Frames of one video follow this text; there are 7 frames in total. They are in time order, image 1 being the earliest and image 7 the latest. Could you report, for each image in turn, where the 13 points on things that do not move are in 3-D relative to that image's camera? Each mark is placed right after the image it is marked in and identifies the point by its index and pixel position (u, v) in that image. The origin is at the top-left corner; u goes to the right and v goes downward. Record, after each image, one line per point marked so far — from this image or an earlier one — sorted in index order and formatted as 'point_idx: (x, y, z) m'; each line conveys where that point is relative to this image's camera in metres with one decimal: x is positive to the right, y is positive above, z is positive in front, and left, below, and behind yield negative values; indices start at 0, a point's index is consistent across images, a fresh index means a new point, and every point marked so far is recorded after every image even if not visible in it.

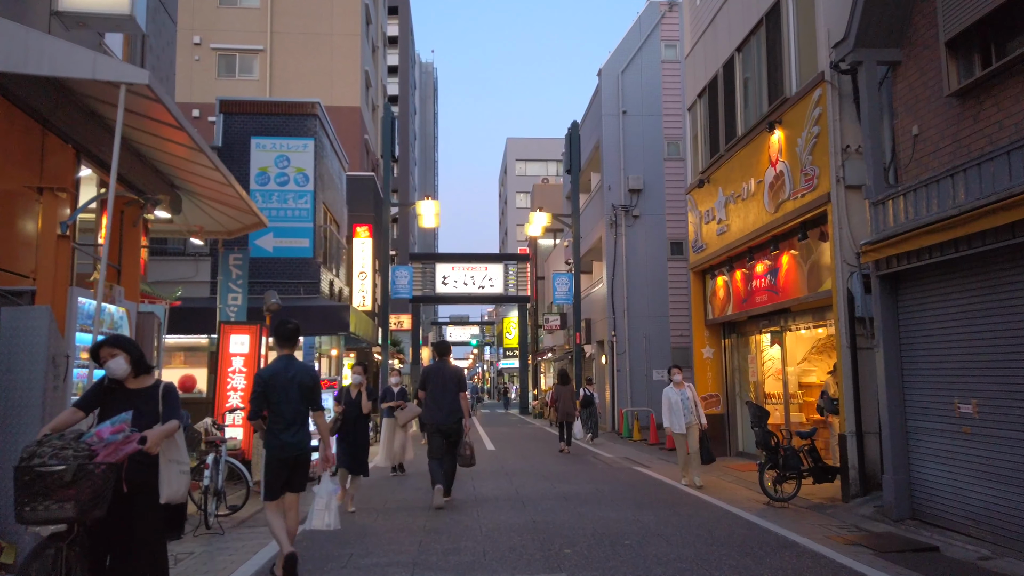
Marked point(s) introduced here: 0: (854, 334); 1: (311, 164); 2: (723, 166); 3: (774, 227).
0: (+4.6, -0.6, +9.8) m
1: (-4.9, +3.0, +18.0) m
2: (+4.1, +2.4, +14.3) m
3: (+4.2, +1.0, +11.9) m
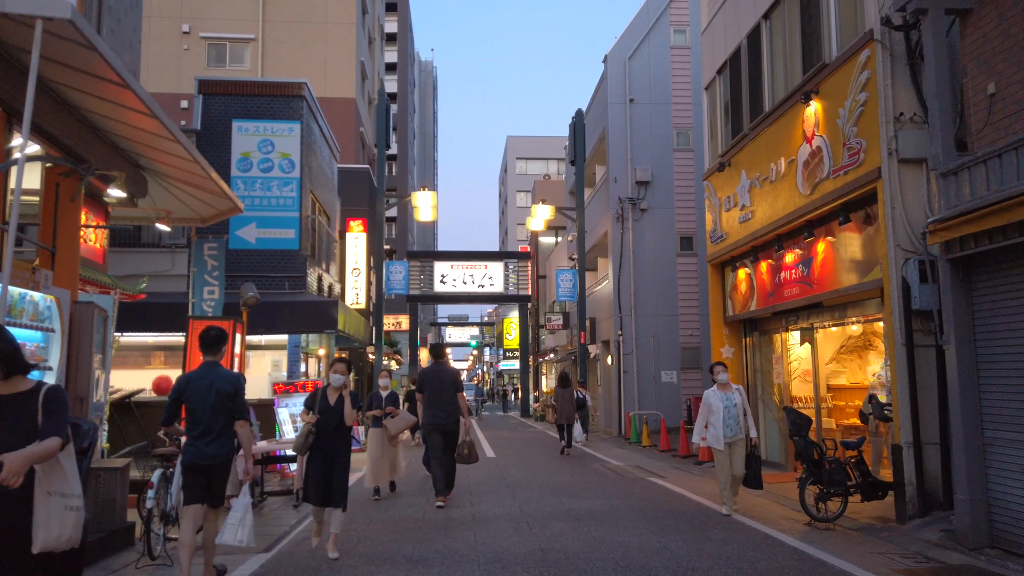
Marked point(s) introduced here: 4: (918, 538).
0: (+4.6, -0.5, +8.5) m
1: (-4.9, +3.1, +16.7) m
2: (+4.1, +2.5, +13.0) m
3: (+4.3, +1.1, +10.6) m
4: (+4.3, -2.6, +7.8) m
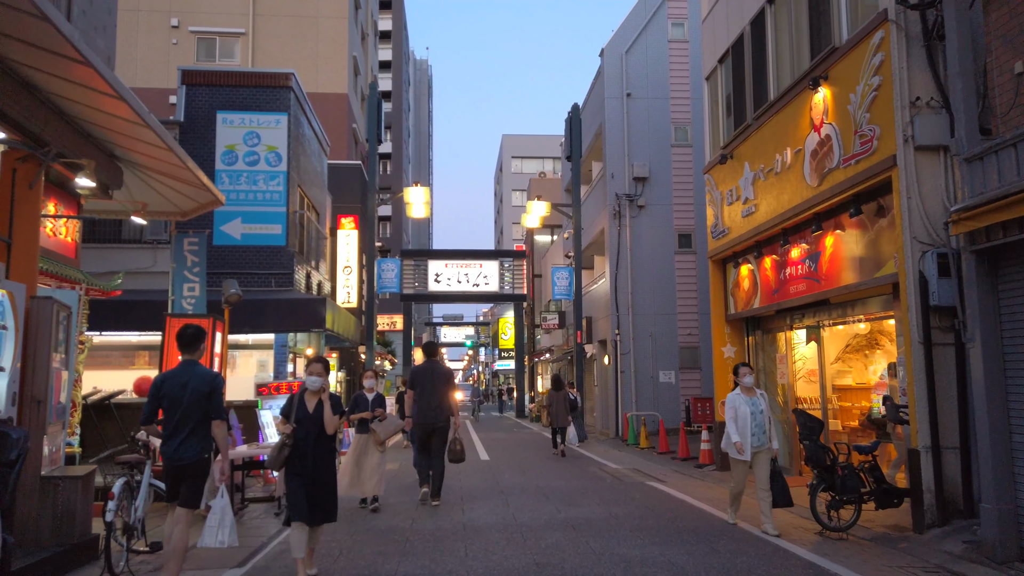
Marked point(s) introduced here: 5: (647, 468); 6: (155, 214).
0: (+4.5, -0.4, +8.0) m
1: (-5.0, +3.2, +16.2) m
2: (+4.0, +2.5, +12.5) m
3: (+4.2, +1.2, +10.1) m
4: (+4.2, -2.6, +7.3) m
5: (+2.8, -3.8, +15.4) m
6: (-6.1, +1.3, +12.5) m
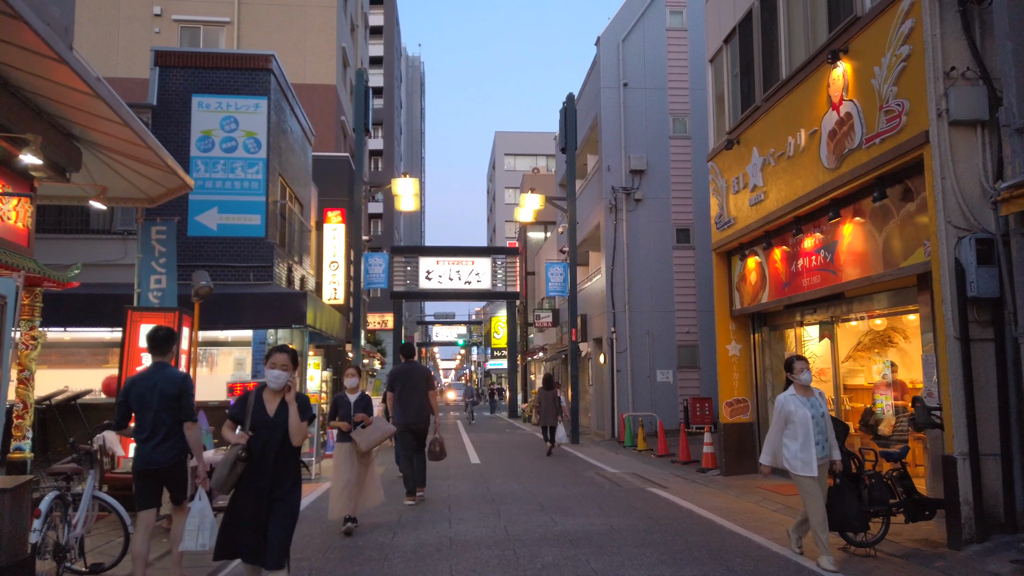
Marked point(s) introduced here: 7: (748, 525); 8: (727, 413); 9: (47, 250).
0: (+4.5, -0.3, +7.2) m
1: (-5.2, +3.3, +15.3) m
2: (+3.9, +2.7, +11.7) m
3: (+4.1, +1.3, +9.3) m
4: (+4.2, -2.5, +6.5) m
5: (+2.6, -3.7, +14.6) m
6: (-6.2, +1.4, +11.6) m
7: (+2.9, -2.9, +8.9) m
8: (+3.8, -2.3, +13.3) m
9: (-9.1, +0.8, +14.5) m
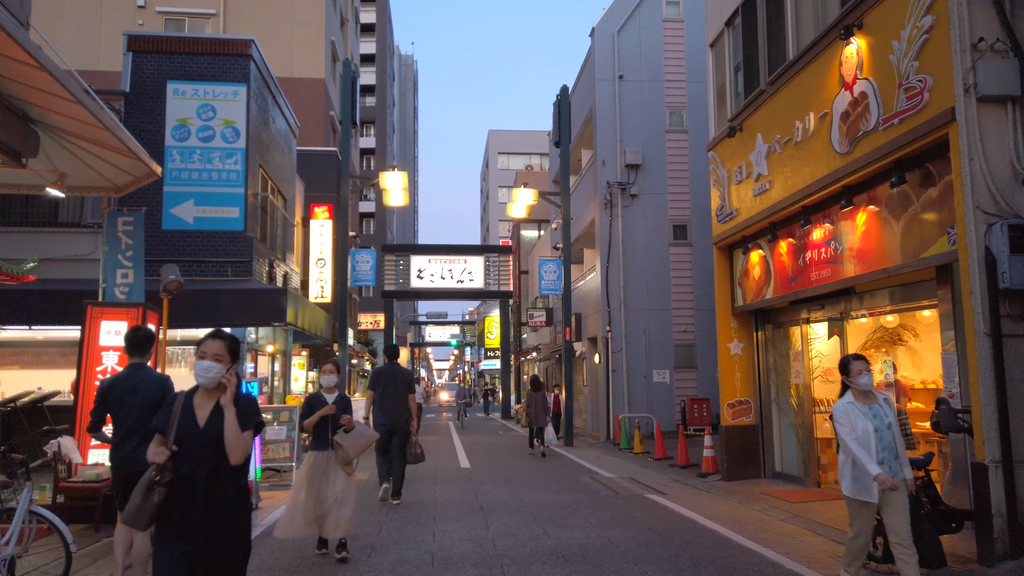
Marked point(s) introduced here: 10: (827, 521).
0: (+4.4, -0.2, +6.6) m
1: (-5.4, +3.4, +14.6) m
2: (+3.8, +2.7, +11.1) m
3: (+4.0, +1.4, +8.7) m
4: (+4.1, -2.4, +5.9) m
5: (+2.5, -3.6, +14.0) m
6: (-6.4, +1.5, +10.9) m
7: (+2.8, -2.8, +8.3) m
8: (+3.7, -2.2, +12.6) m
9: (-9.3, +0.8, +13.7) m
10: (+3.9, -2.9, +9.2) m
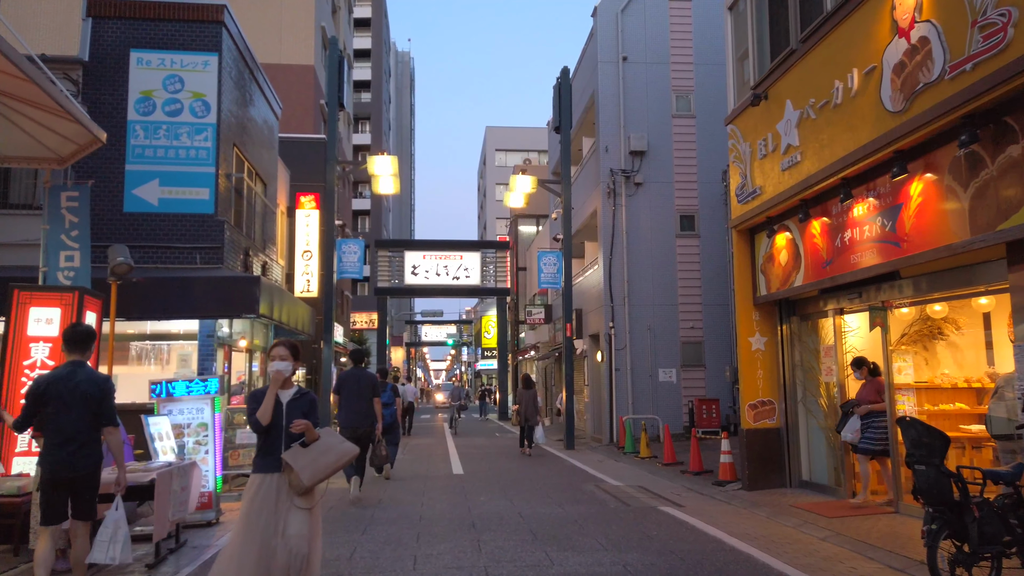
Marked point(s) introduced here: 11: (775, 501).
0: (+4.3, 0.0, +5.3) m
1: (-5.4, +3.6, +13.3) m
2: (+3.8, +2.9, +9.8) m
3: (+4.0, +1.6, +7.4) m
4: (+4.0, -2.2, +4.6) m
5: (+2.4, -3.4, +12.7) m
6: (-6.4, +1.7, +9.6) m
7: (+2.7, -2.6, +7.0) m
8: (+3.6, -2.0, +11.3) m
9: (-9.4, +1.0, +12.4) m
10: (+3.9, -2.7, +7.9) m
11: (+3.7, -3.0, +10.3) m
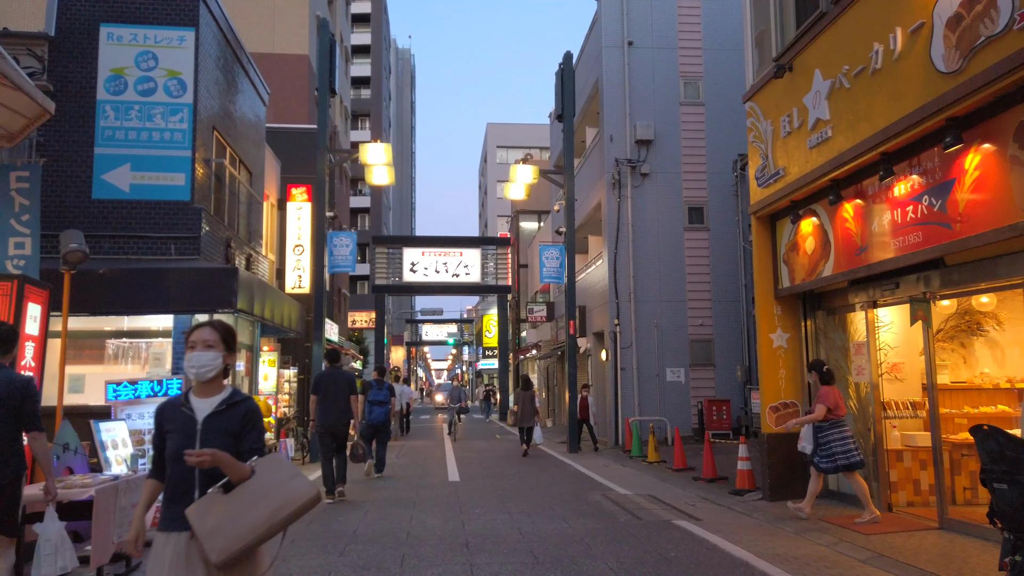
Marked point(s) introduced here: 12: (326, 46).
0: (+4.3, +0.1, +4.4) m
1: (-5.4, +3.7, +12.3) m
2: (+3.7, +3.0, +8.8) m
3: (+3.9, +1.7, +6.5) m
4: (+4.0, -2.1, +3.6) m
5: (+2.4, -3.3, +11.7) m
6: (-6.4, +1.8, +8.6) m
7: (+2.7, -2.5, +6.0) m
8: (+3.6, -1.9, +10.4) m
9: (-9.4, +1.1, +11.5) m
10: (+3.9, -2.6, +6.9) m
11: (+3.7, -2.9, +9.3) m
12: (-5.1, +6.5, +20.3) m
